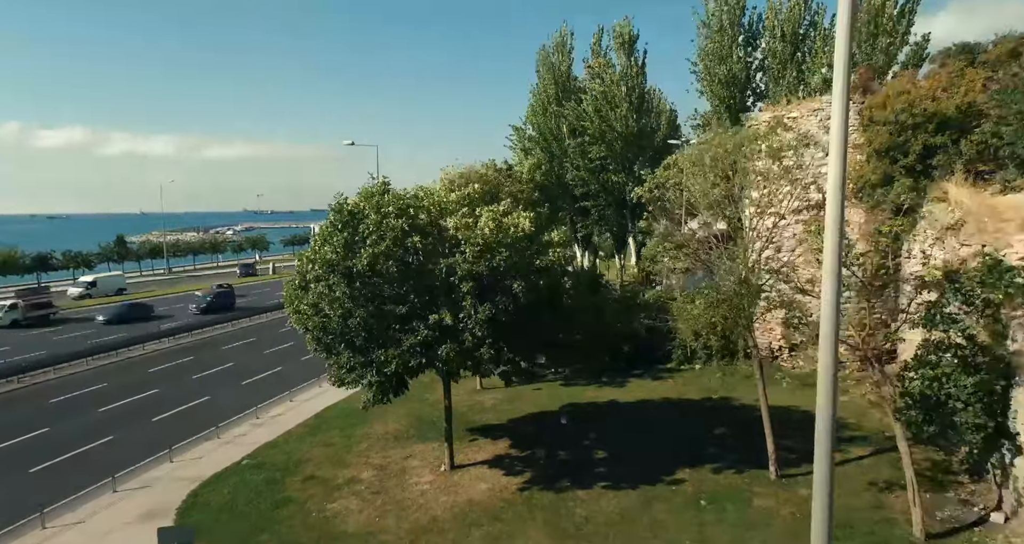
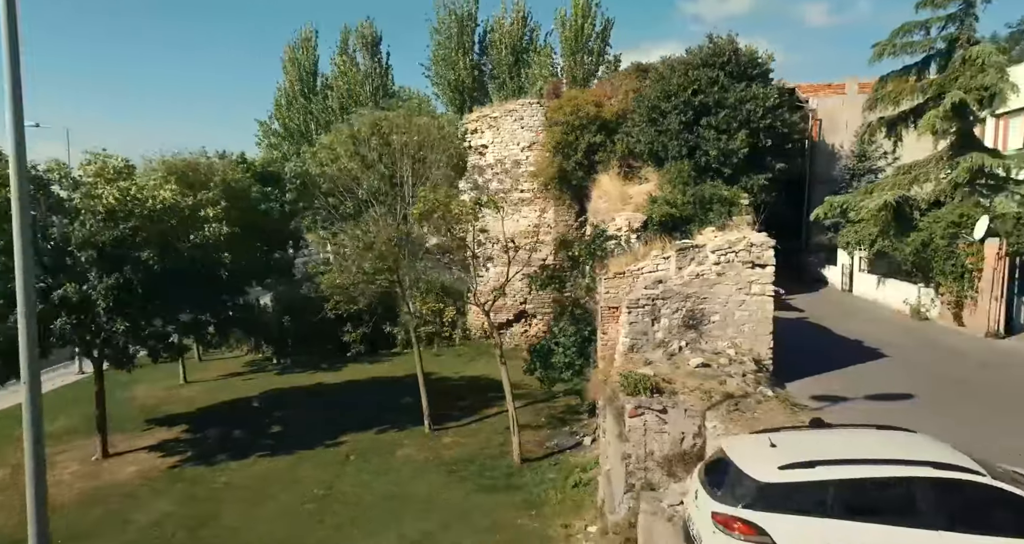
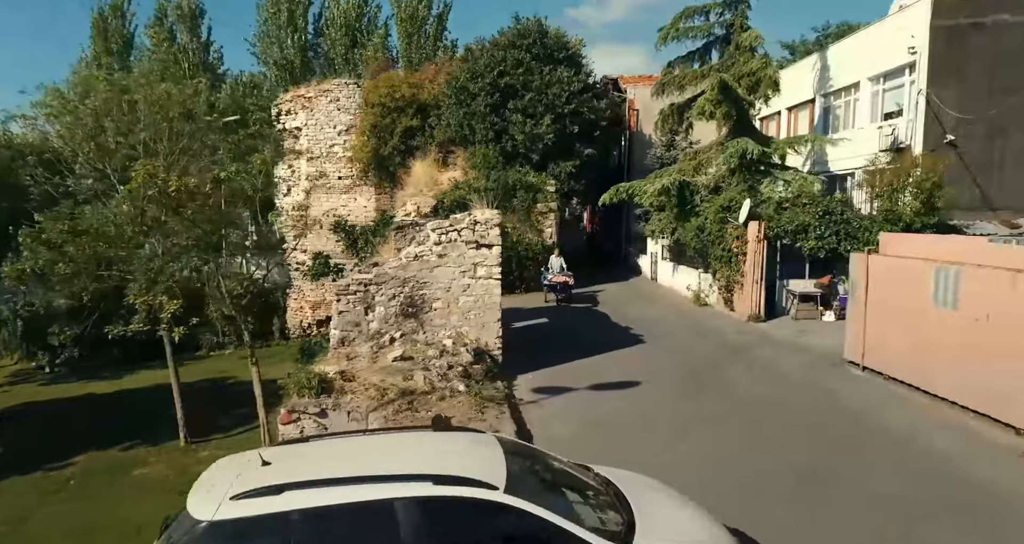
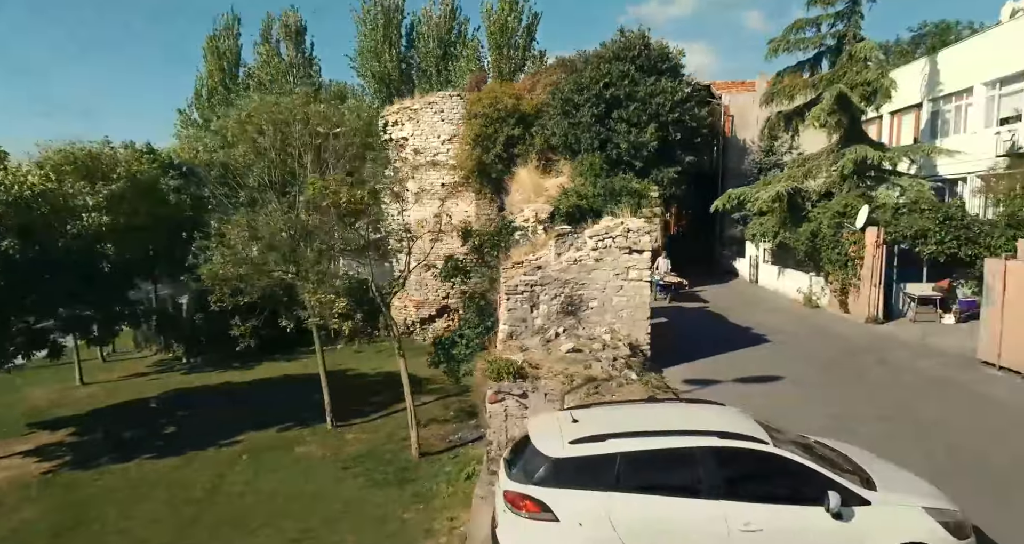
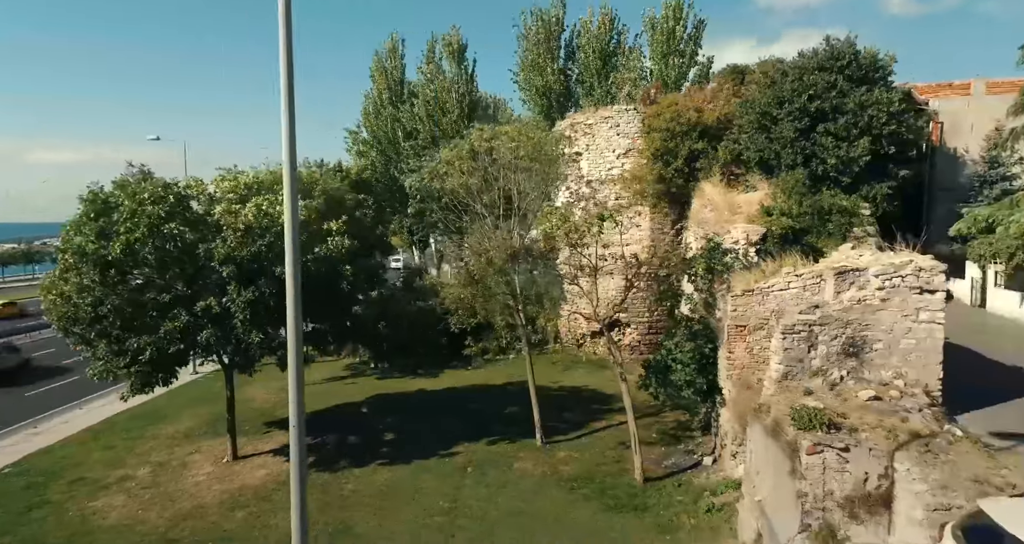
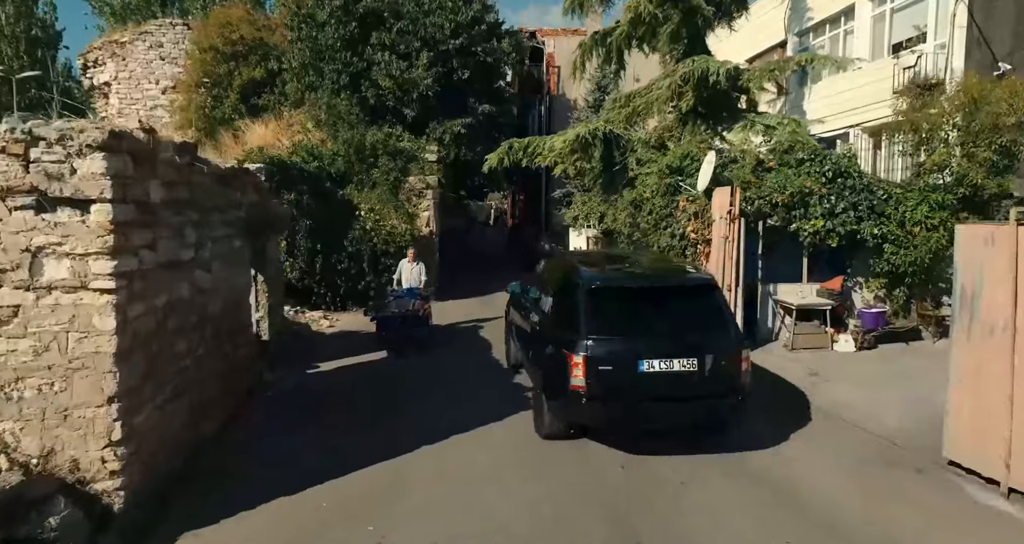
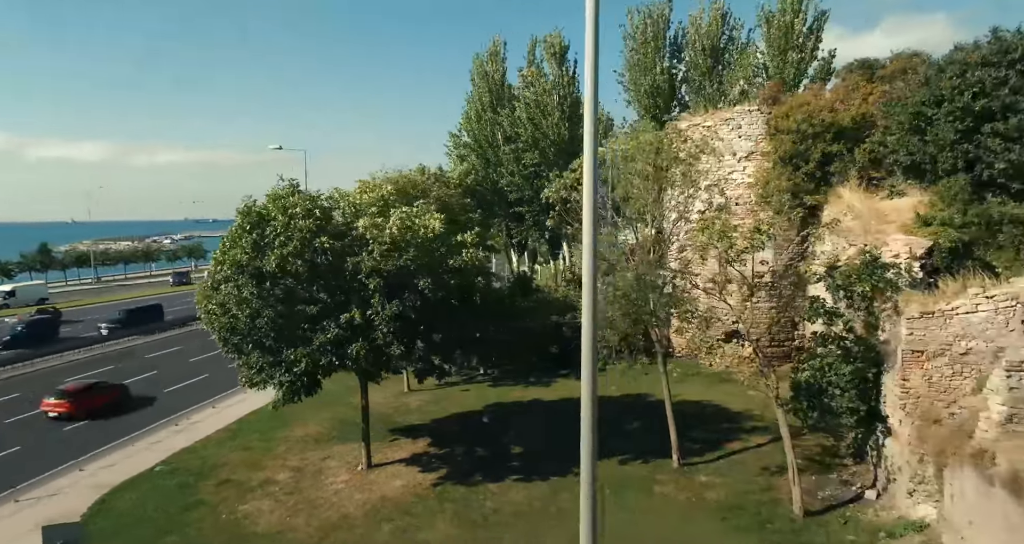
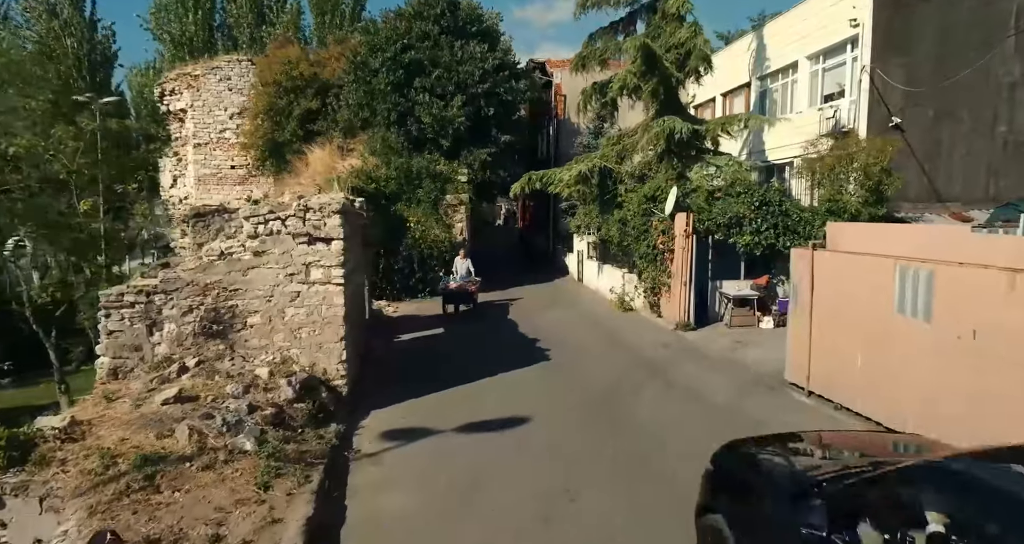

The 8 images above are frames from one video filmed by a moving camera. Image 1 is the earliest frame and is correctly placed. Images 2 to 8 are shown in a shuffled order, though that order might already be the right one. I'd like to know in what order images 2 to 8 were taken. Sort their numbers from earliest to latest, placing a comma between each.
7, 5, 2, 4, 3, 8, 6
